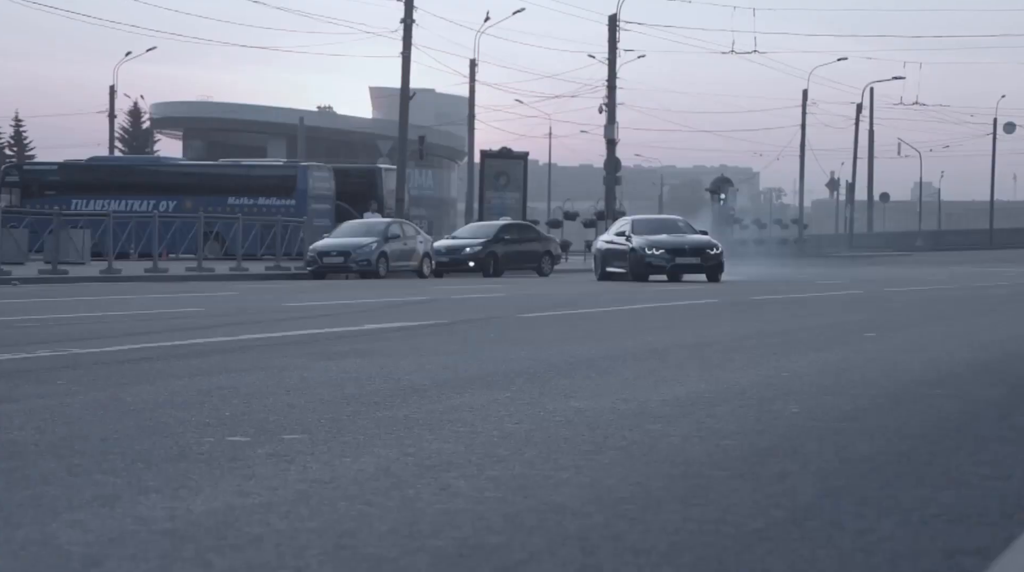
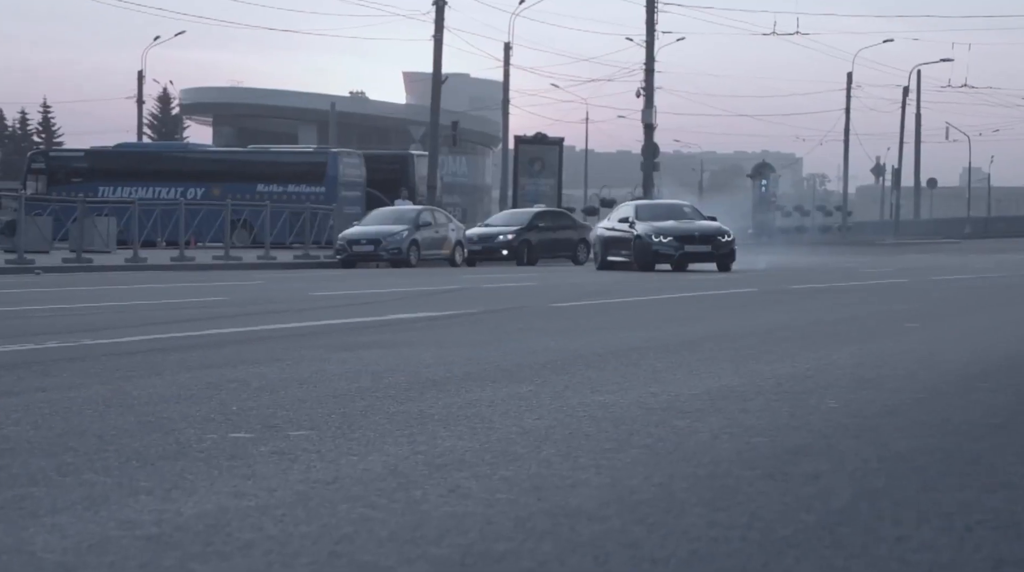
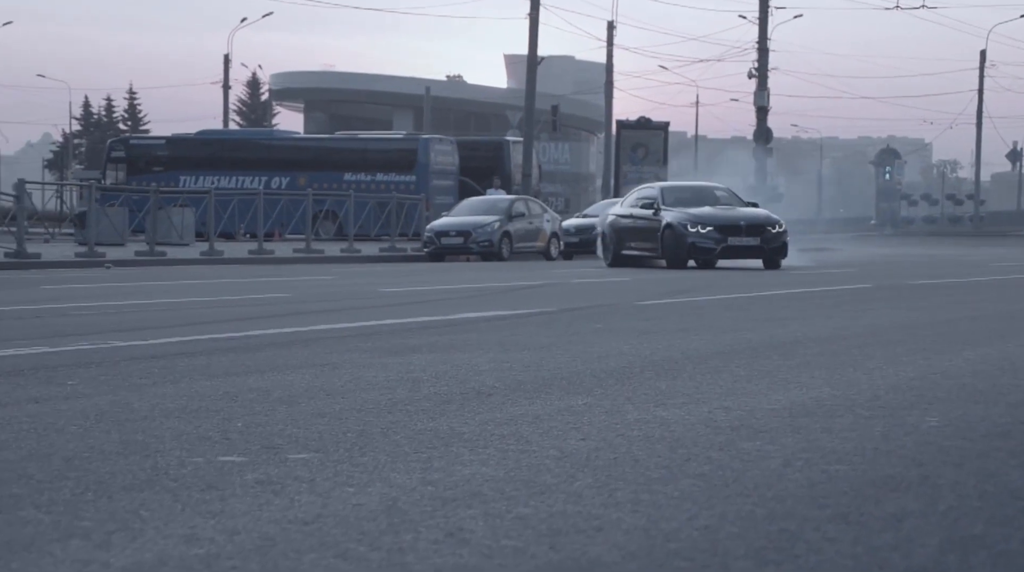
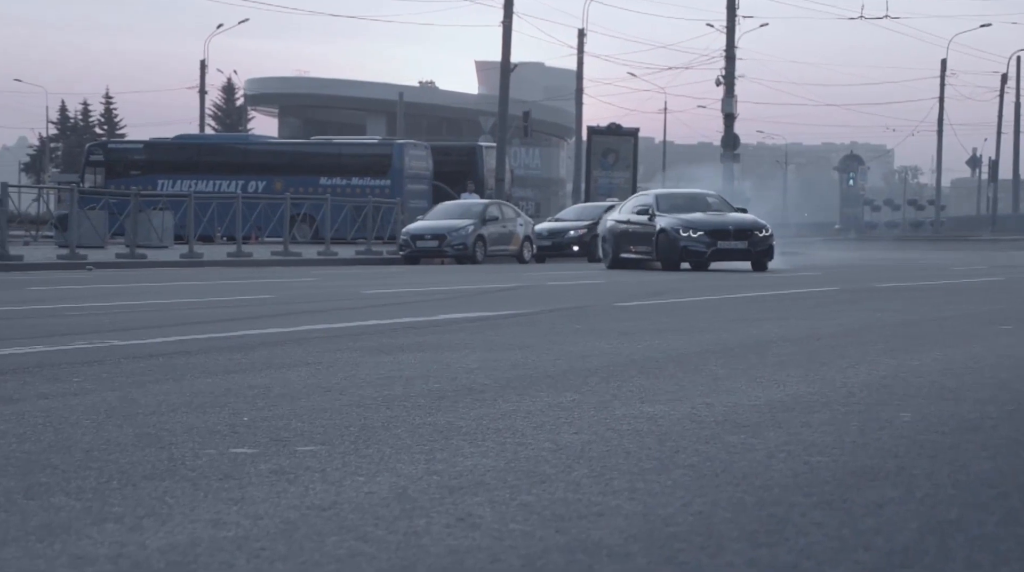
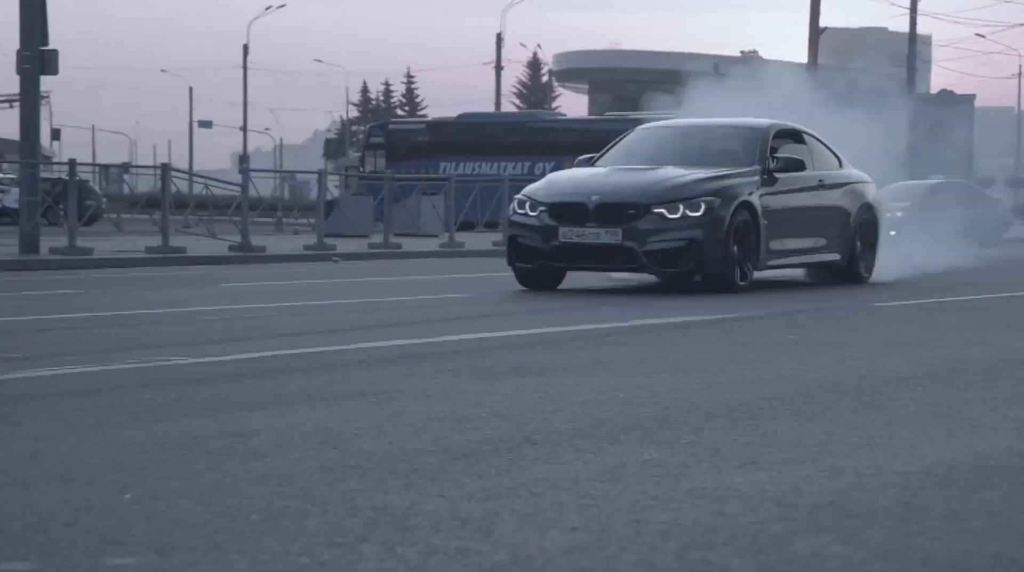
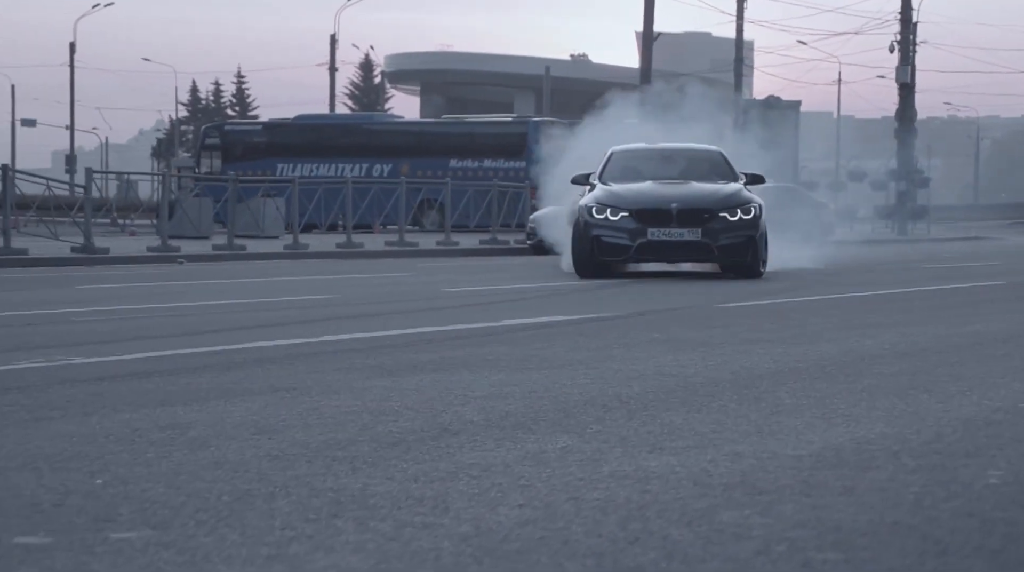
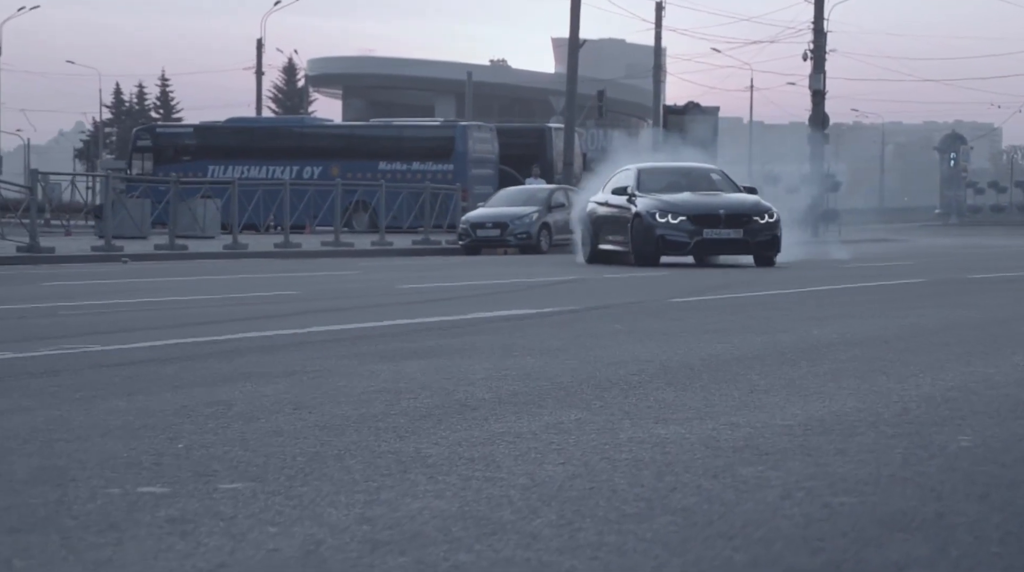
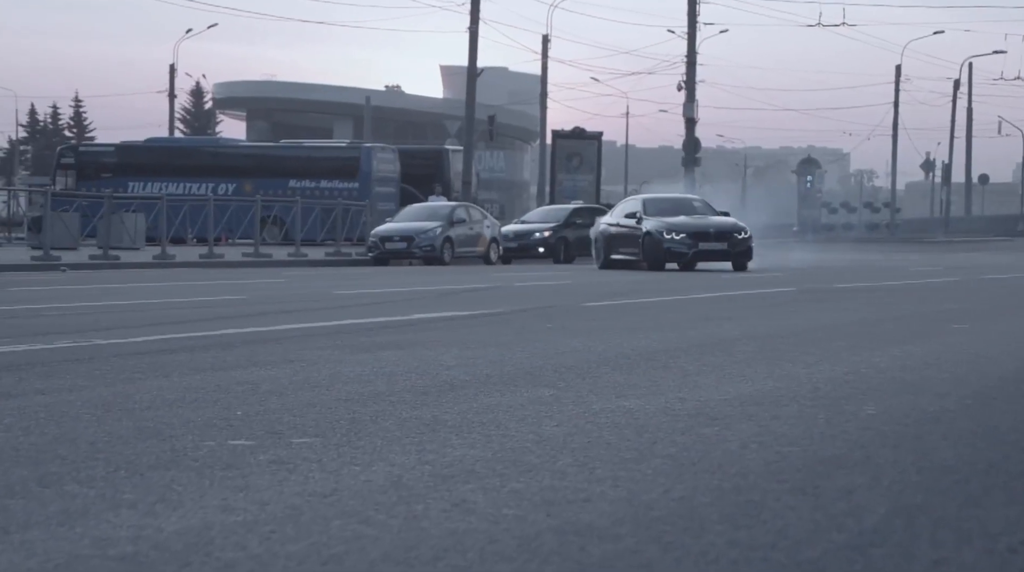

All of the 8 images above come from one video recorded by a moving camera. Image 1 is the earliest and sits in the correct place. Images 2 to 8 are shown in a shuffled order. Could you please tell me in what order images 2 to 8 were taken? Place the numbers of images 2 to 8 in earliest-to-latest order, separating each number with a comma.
2, 8, 4, 3, 7, 6, 5
